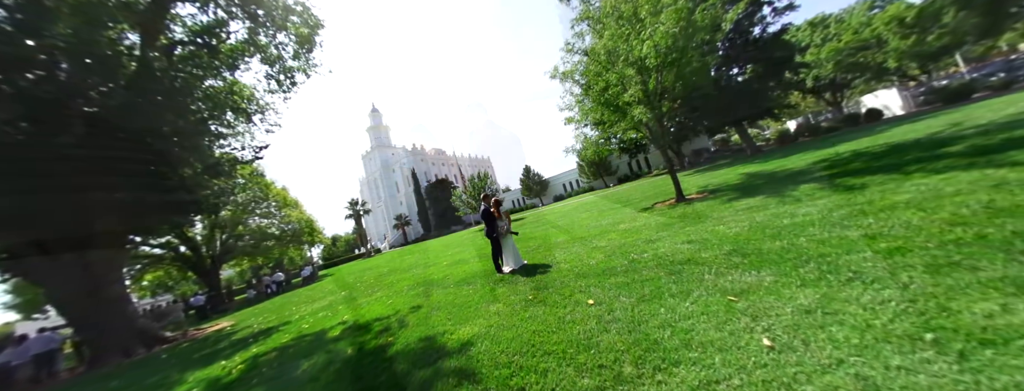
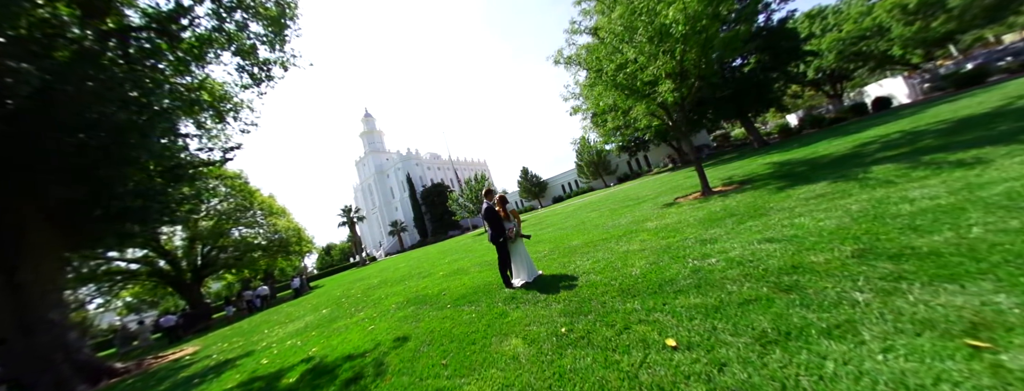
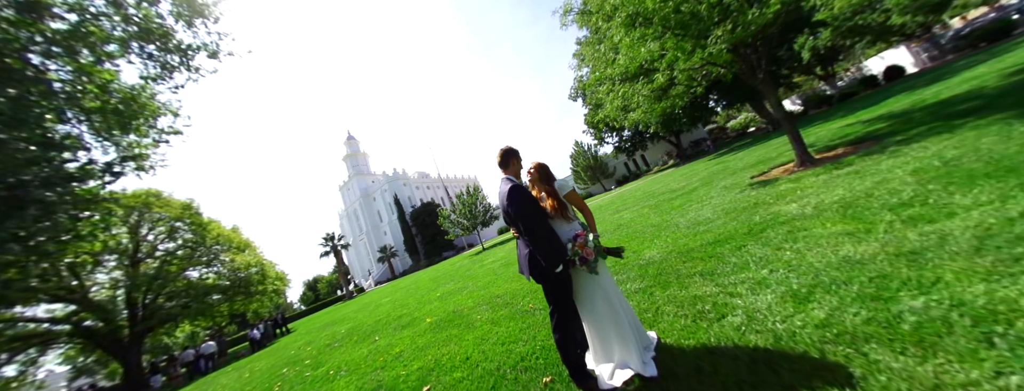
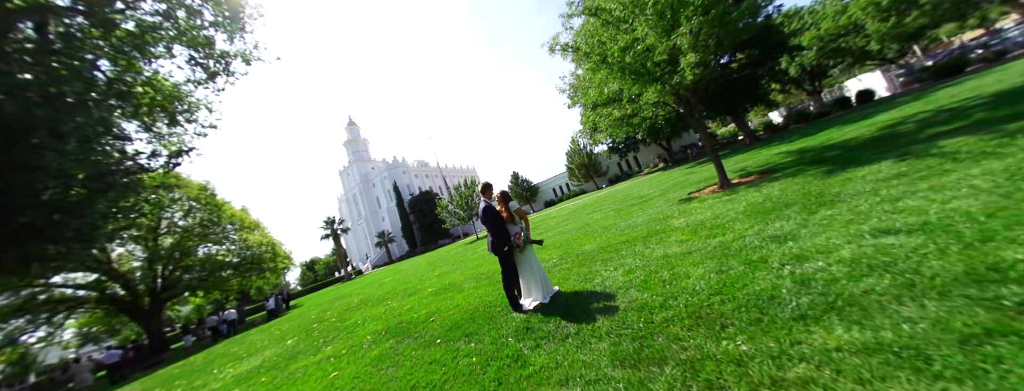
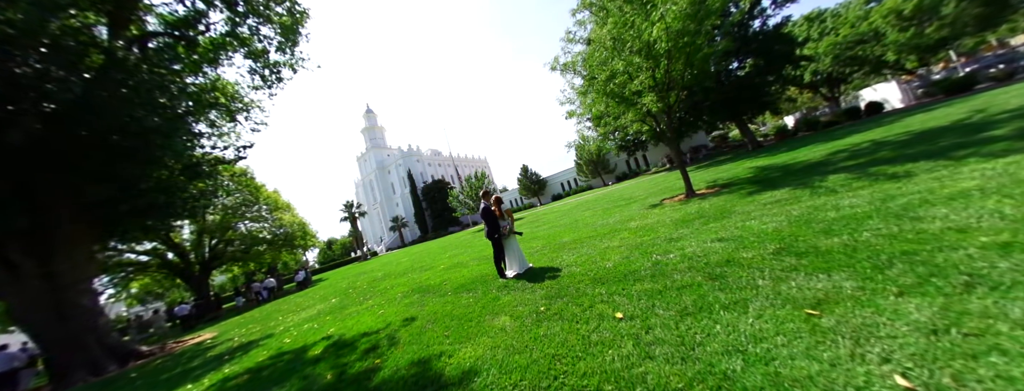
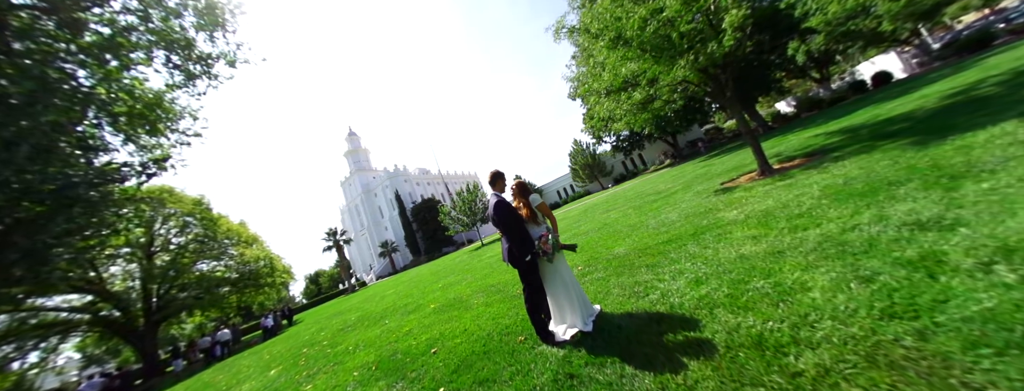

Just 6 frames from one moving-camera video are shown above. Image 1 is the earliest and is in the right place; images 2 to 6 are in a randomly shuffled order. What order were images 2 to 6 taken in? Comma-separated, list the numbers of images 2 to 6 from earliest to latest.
5, 2, 4, 6, 3
